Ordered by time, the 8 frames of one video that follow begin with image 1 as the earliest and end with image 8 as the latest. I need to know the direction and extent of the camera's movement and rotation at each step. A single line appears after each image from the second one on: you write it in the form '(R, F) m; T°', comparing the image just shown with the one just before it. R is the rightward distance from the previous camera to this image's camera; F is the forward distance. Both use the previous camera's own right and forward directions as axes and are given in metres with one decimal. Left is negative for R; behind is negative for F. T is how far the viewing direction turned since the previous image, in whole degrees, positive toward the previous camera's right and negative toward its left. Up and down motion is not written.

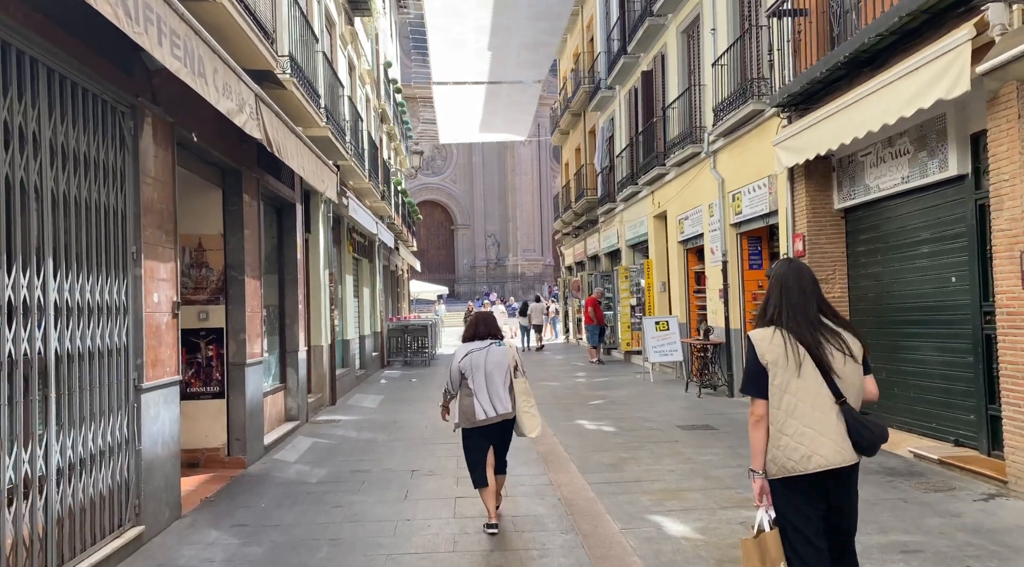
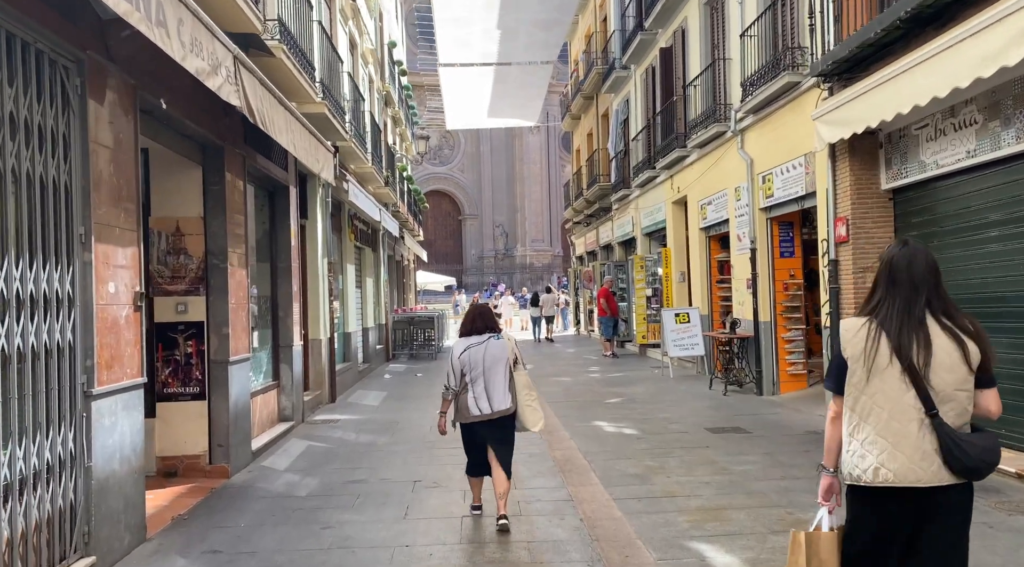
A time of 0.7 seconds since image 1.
(0.0, +0.9) m; -1°
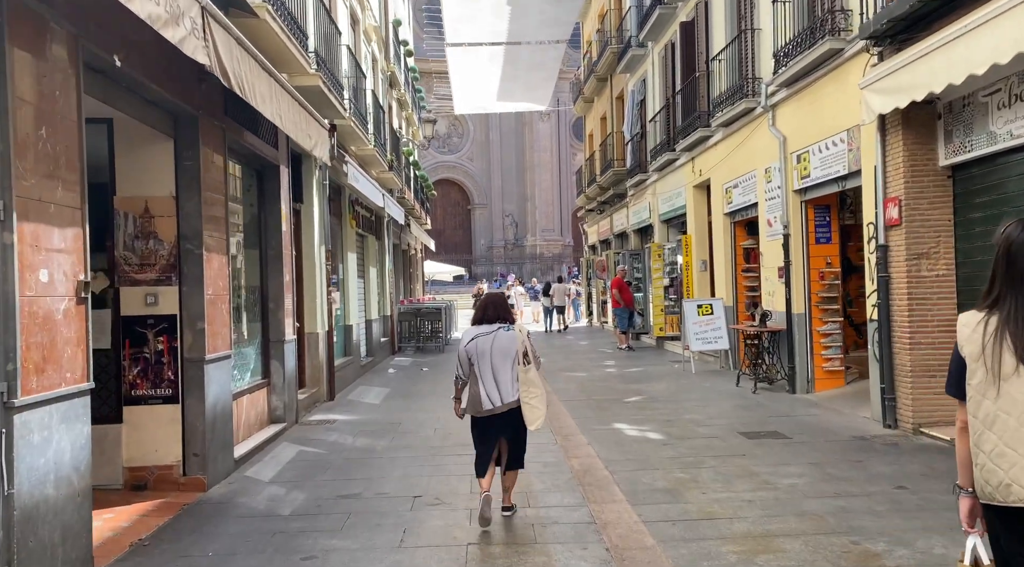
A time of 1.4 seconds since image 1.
(0.0, +0.9) m; -1°
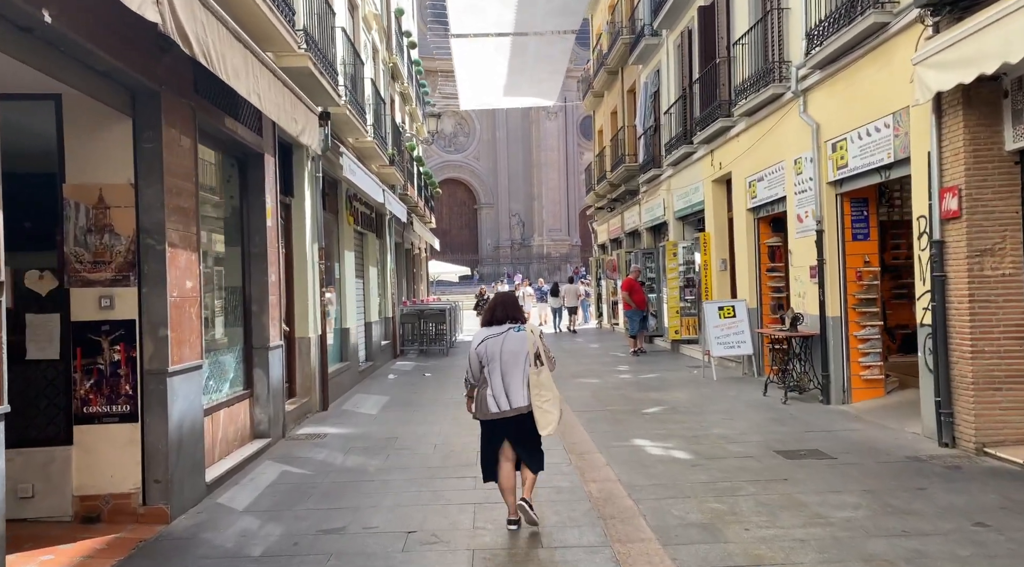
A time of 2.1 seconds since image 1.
(0.0, +0.9) m; 0°
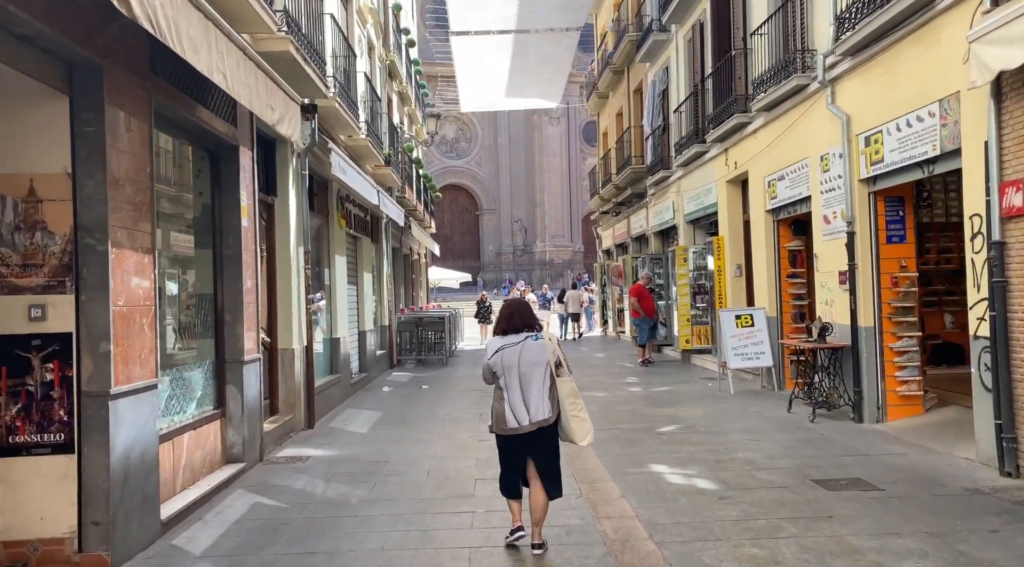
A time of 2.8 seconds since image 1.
(0.0, +0.9) m; 0°
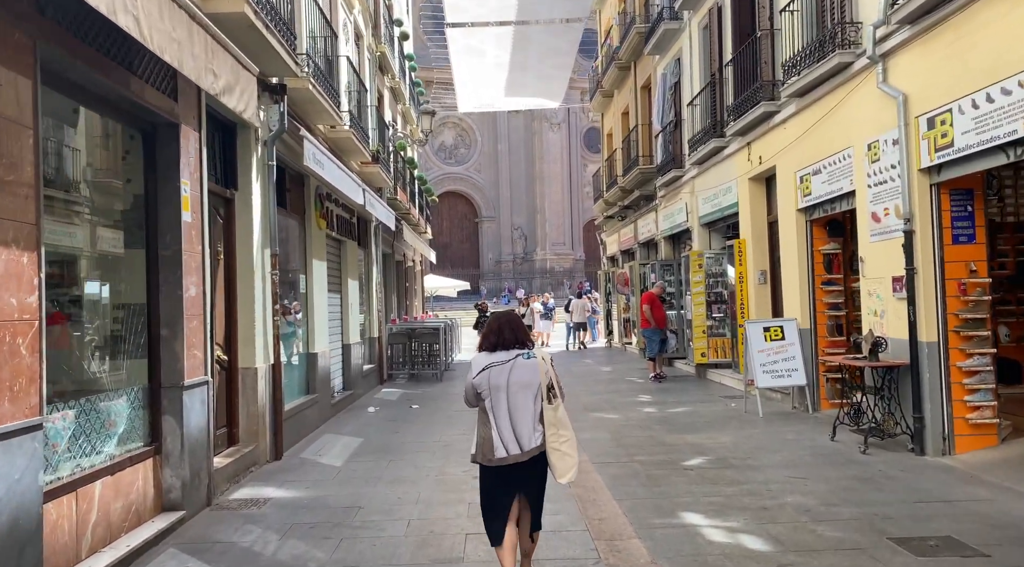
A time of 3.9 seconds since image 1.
(0.0, +1.4) m; 0°
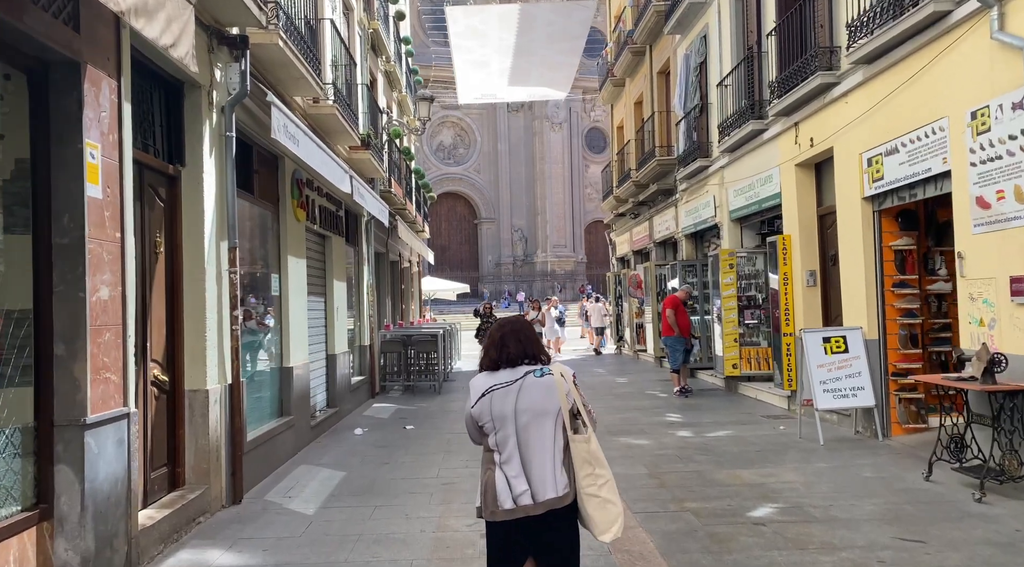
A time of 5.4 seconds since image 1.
(-0.1, +1.7) m; 0°
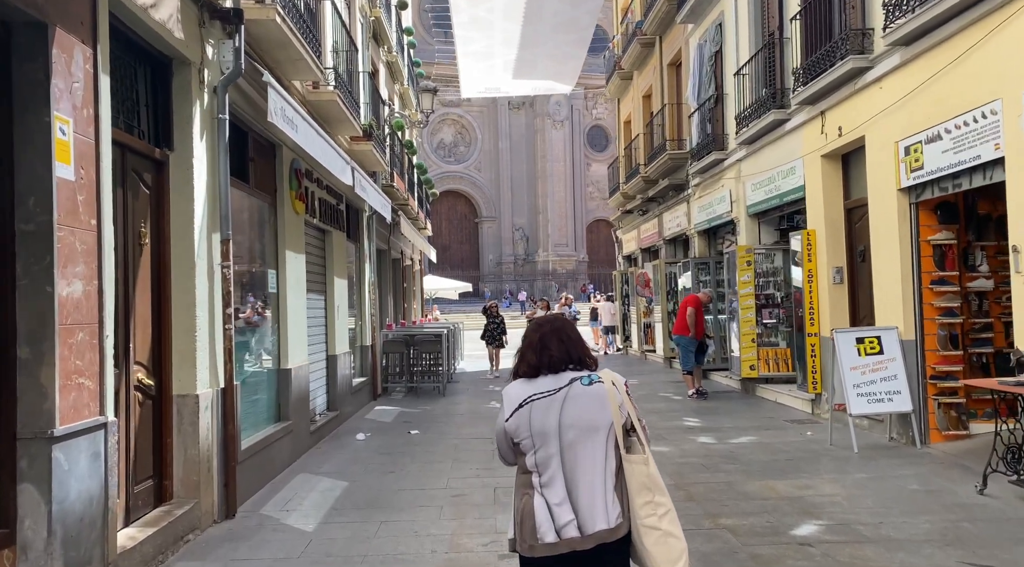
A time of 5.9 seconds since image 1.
(-0.1, +0.6) m; 0°
